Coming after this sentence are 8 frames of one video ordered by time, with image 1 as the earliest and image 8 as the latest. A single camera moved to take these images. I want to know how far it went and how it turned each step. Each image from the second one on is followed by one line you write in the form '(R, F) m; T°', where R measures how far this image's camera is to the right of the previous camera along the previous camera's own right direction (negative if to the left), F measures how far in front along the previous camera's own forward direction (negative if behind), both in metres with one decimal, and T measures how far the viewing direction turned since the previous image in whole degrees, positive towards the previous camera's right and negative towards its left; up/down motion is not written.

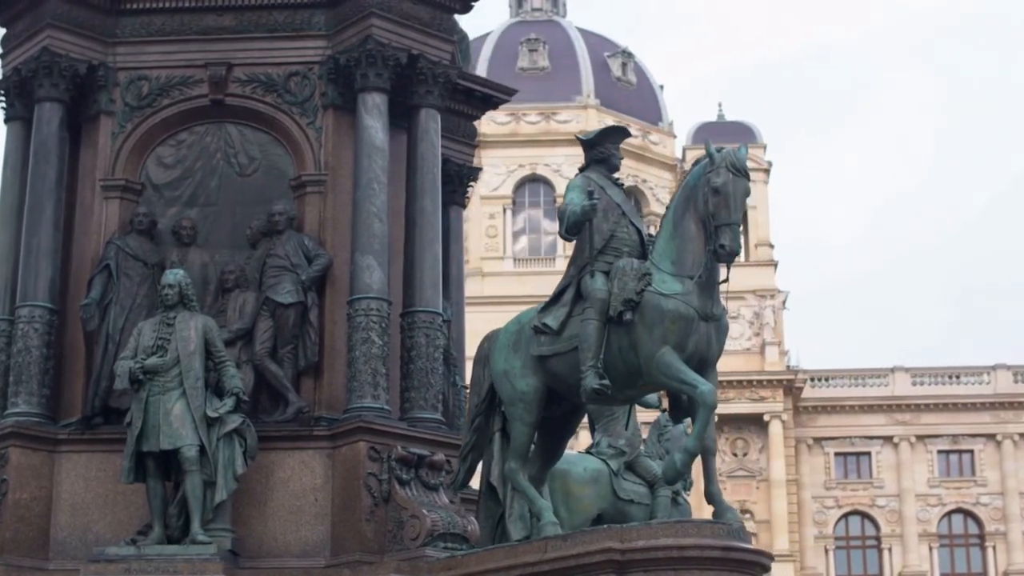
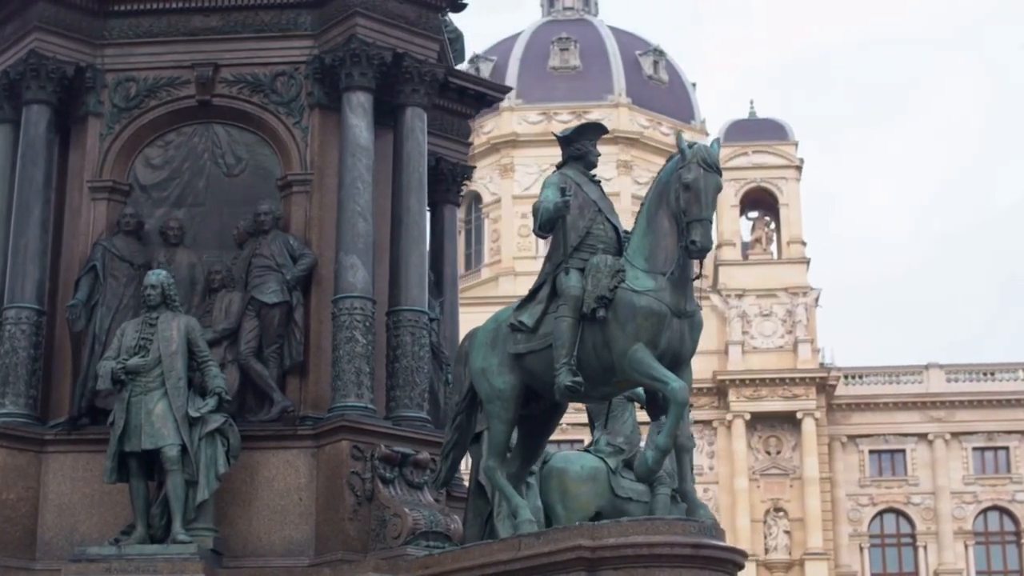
(+0.6, 0.0) m; -1°
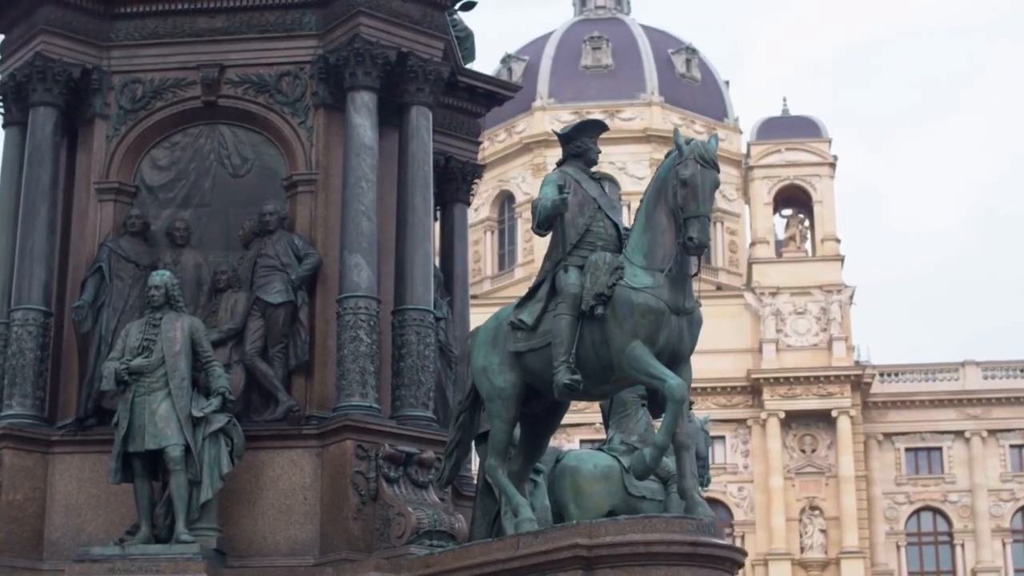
(+0.3, 0.0) m; -1°
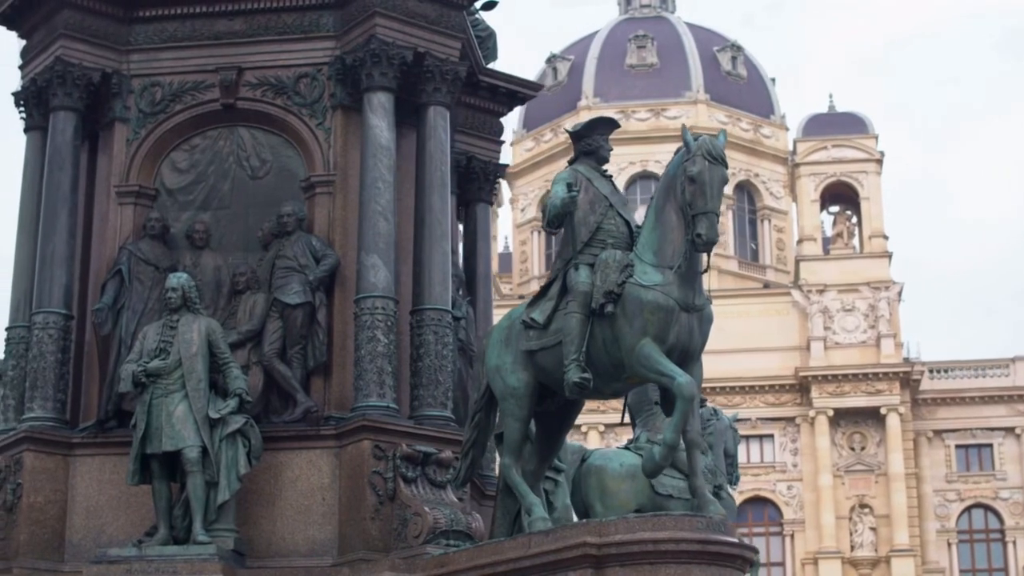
(+0.3, 0.0) m; -2°
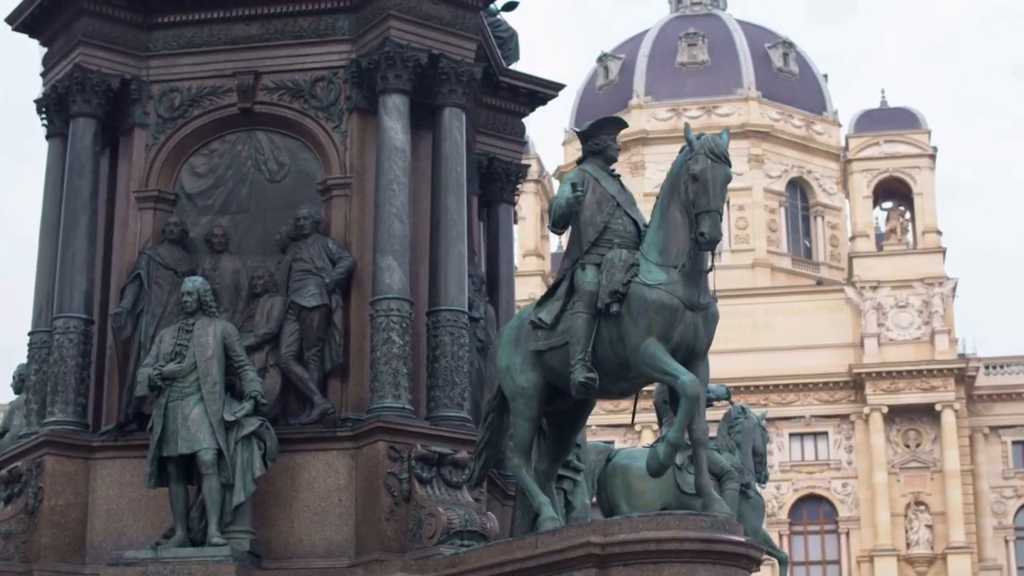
(+0.4, 0.0) m; -2°
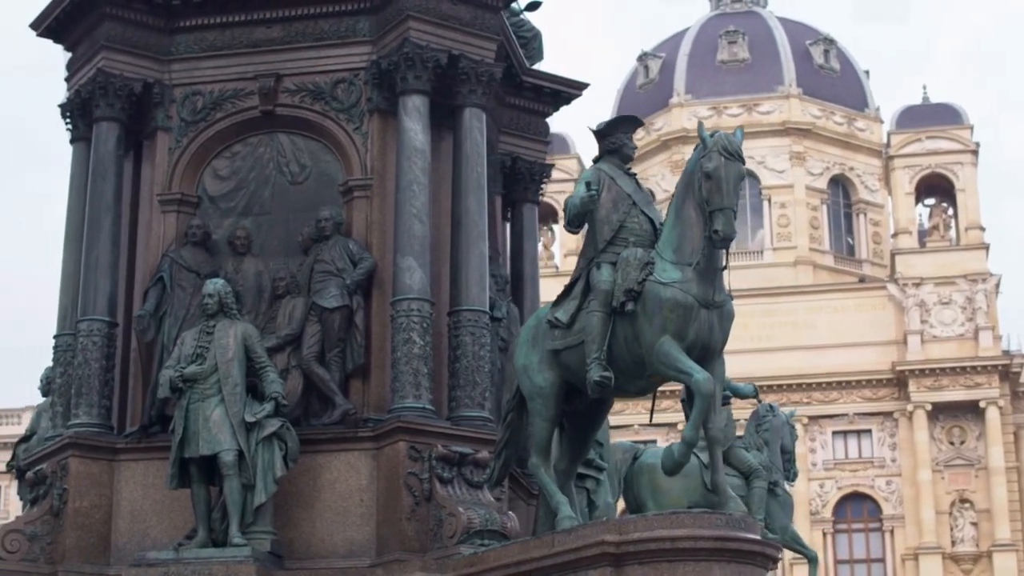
(+0.2, 0.0) m; -1°
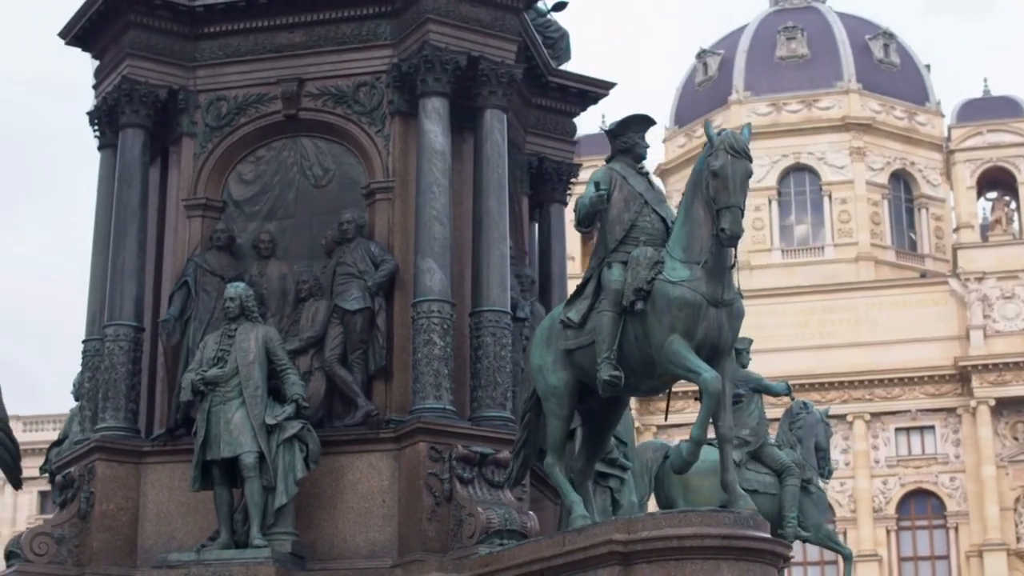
(+0.5, 0.0) m; -2°
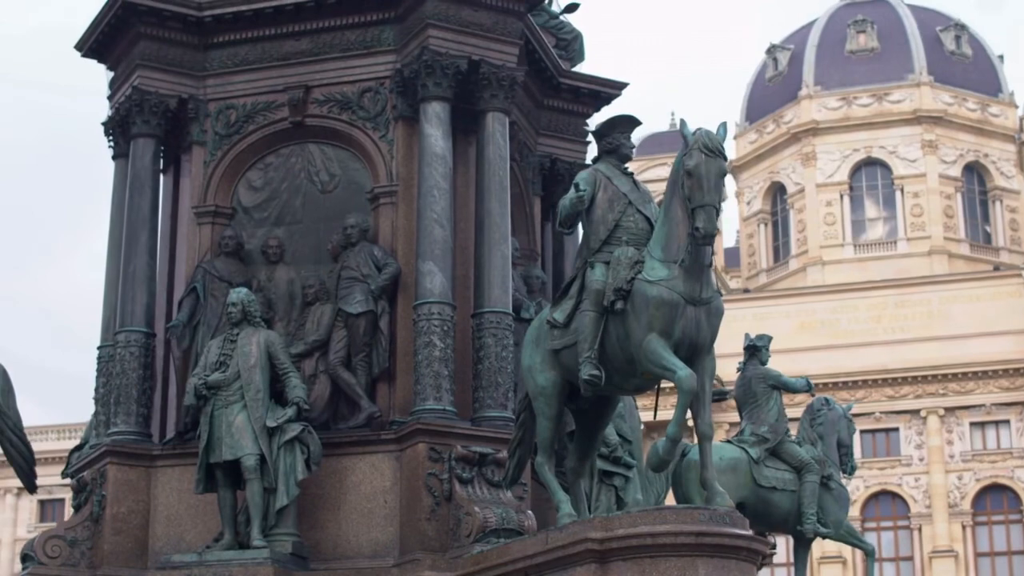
(+0.8, -0.1) m; -3°
